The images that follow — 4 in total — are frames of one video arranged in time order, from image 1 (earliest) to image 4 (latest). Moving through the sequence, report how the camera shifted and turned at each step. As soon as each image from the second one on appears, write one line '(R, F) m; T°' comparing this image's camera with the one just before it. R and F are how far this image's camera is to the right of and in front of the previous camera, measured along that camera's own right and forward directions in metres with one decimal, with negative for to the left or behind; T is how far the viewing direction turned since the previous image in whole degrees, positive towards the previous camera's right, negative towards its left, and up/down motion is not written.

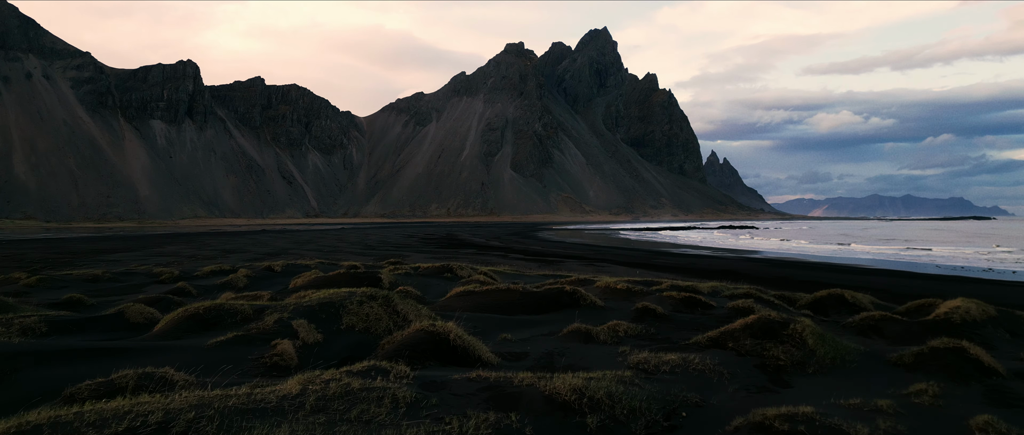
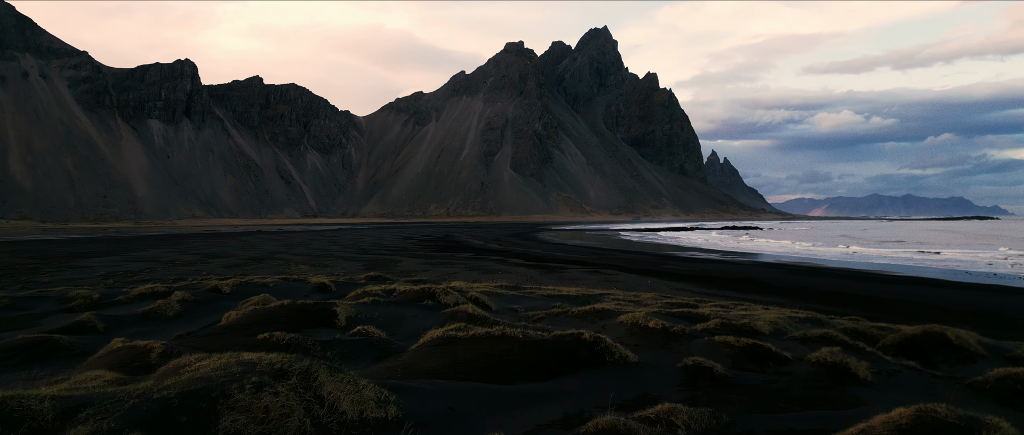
(0.0, +1.8) m; 0°
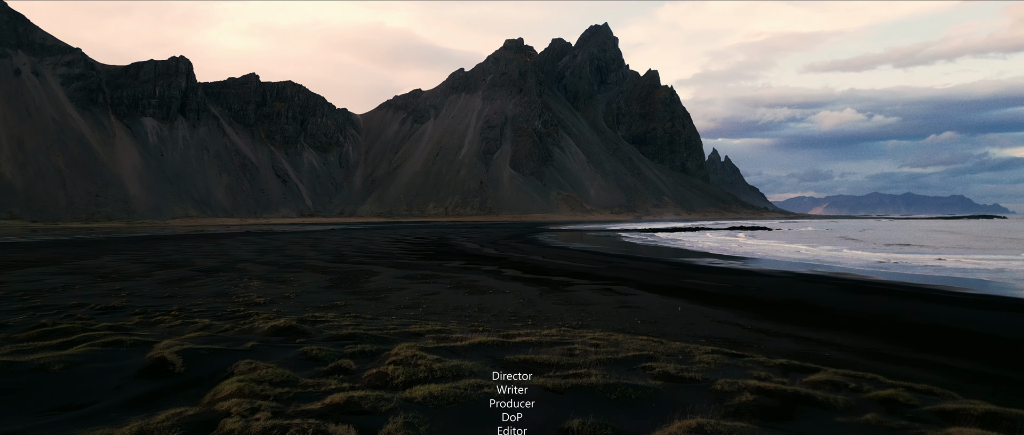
(+0.2, +3.9) m; 0°
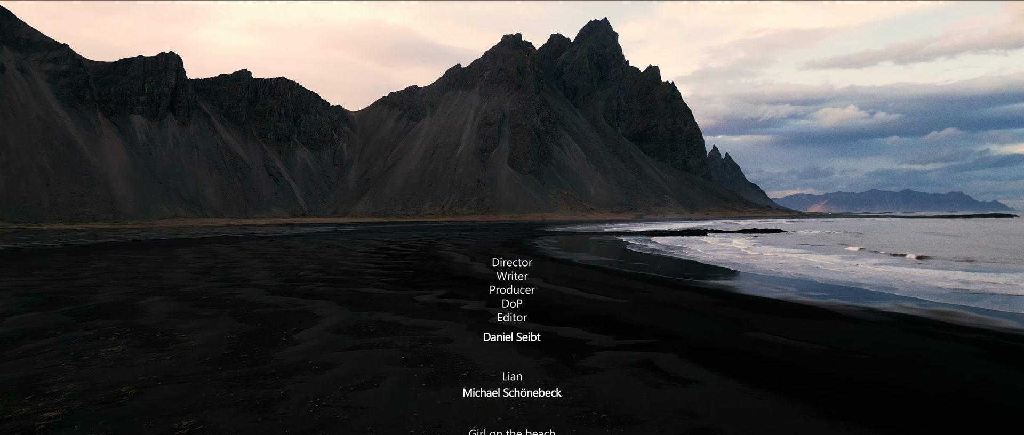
(+0.3, +6.4) m; 0°
